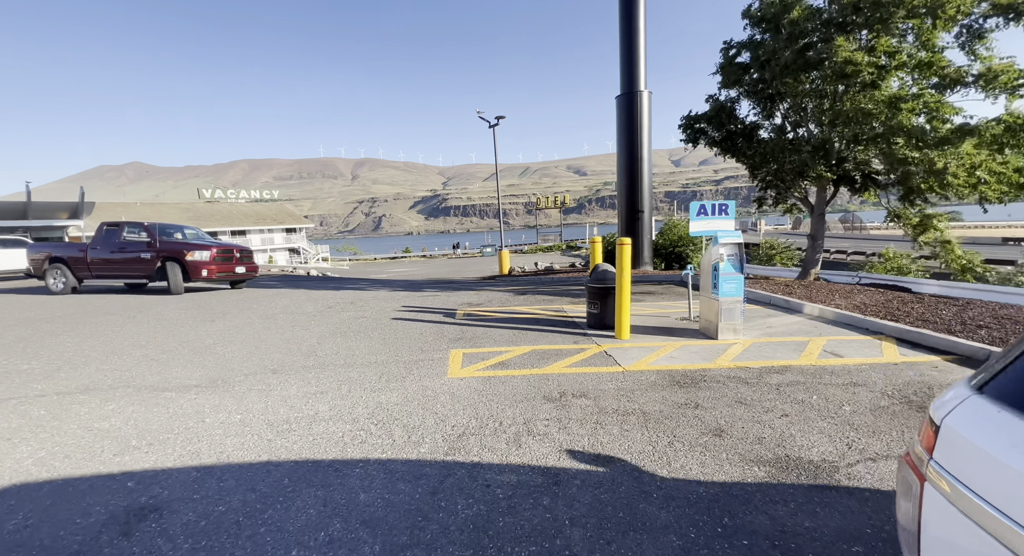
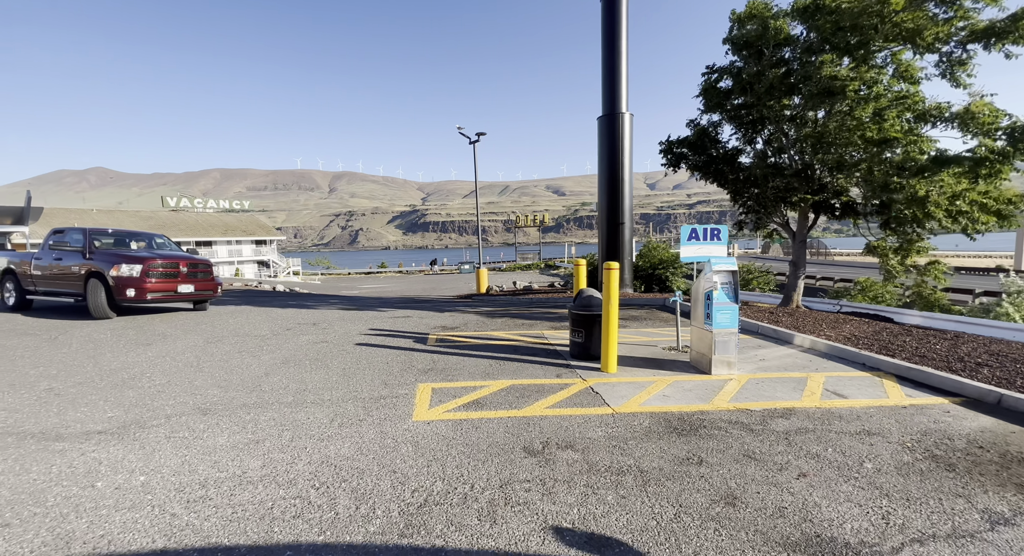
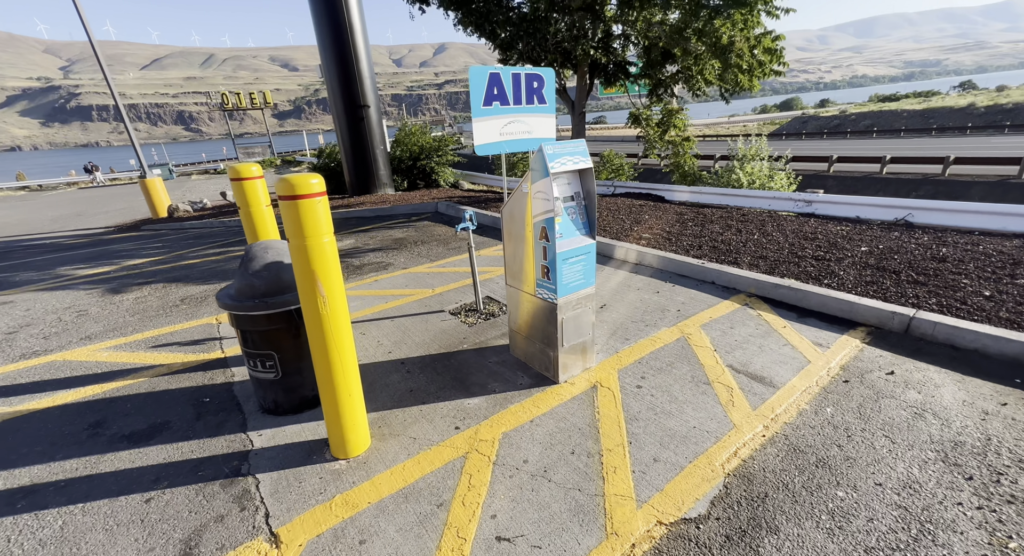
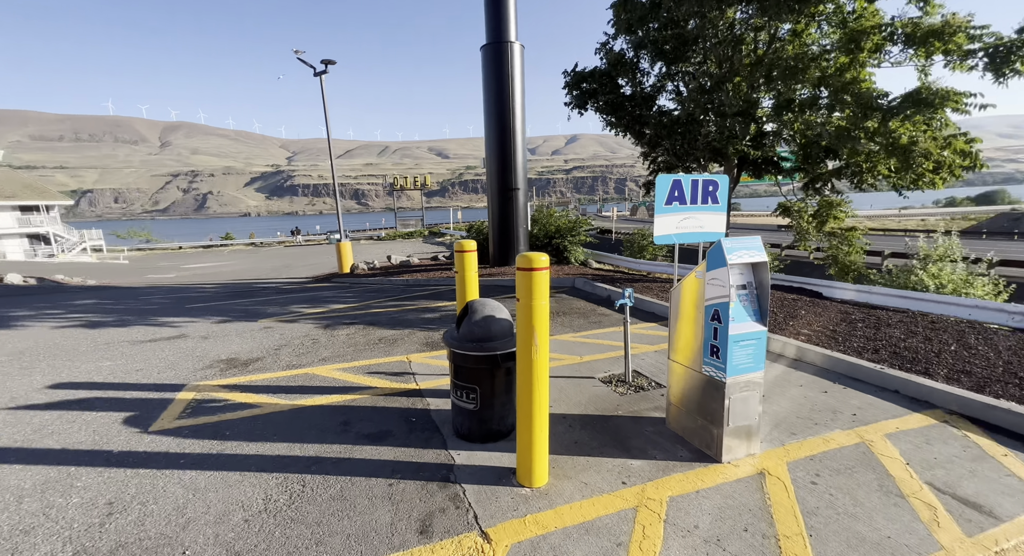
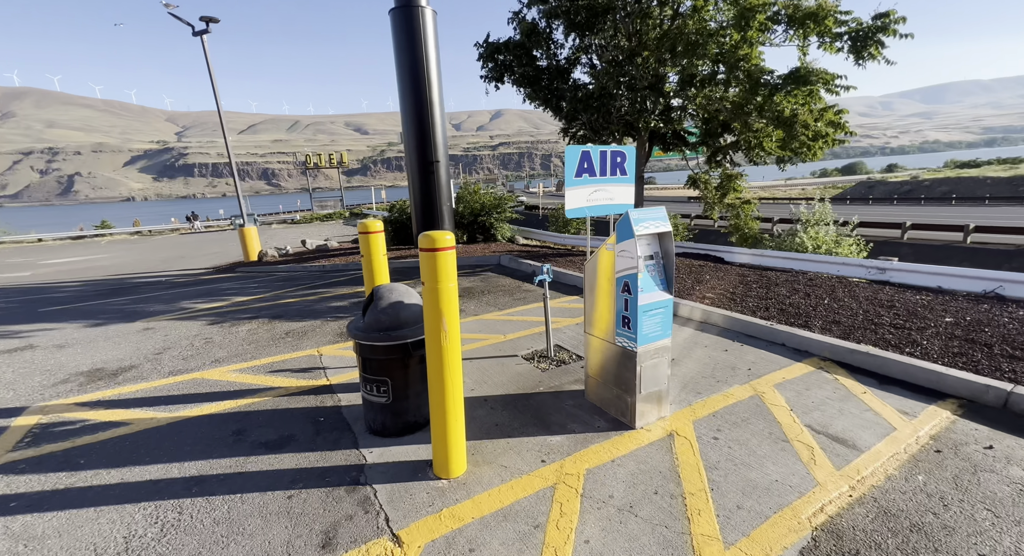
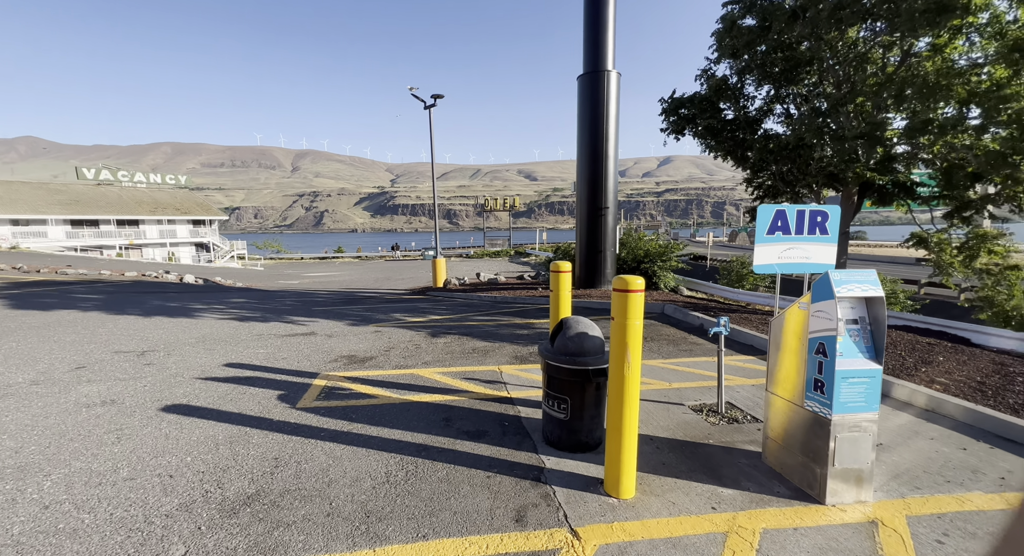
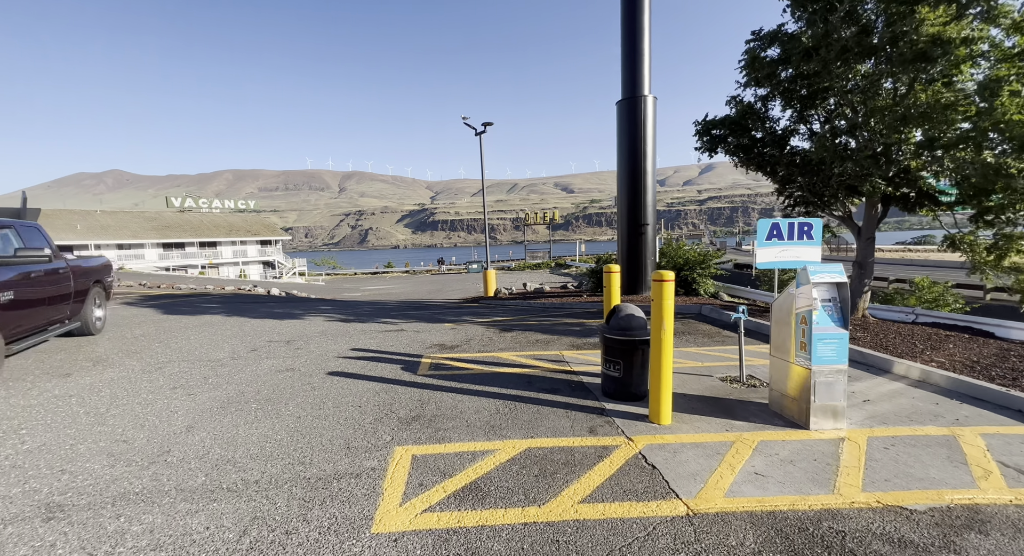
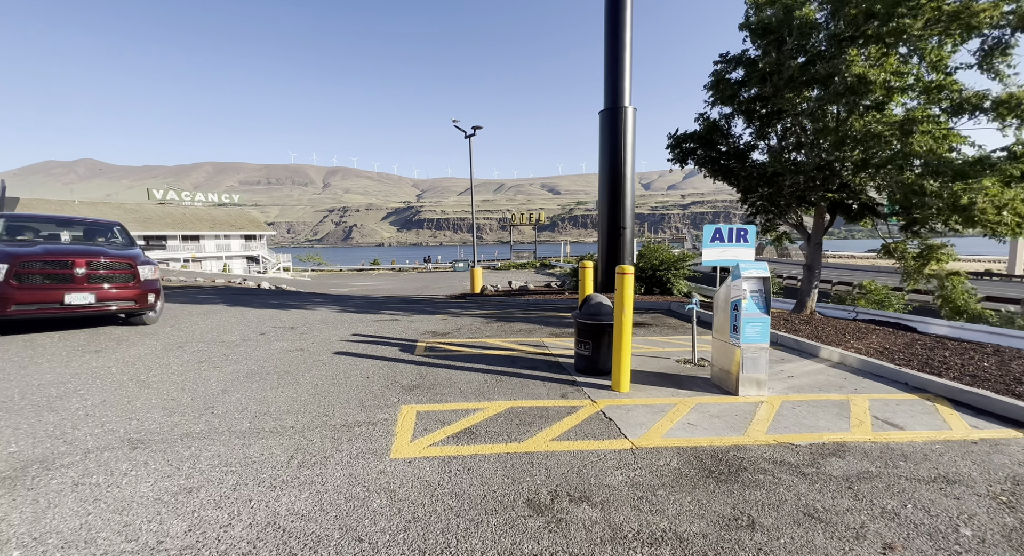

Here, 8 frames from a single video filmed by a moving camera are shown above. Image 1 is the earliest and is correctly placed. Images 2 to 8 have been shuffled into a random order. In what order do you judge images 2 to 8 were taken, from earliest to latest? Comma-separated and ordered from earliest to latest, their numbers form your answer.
2, 8, 7, 6, 4, 5, 3
